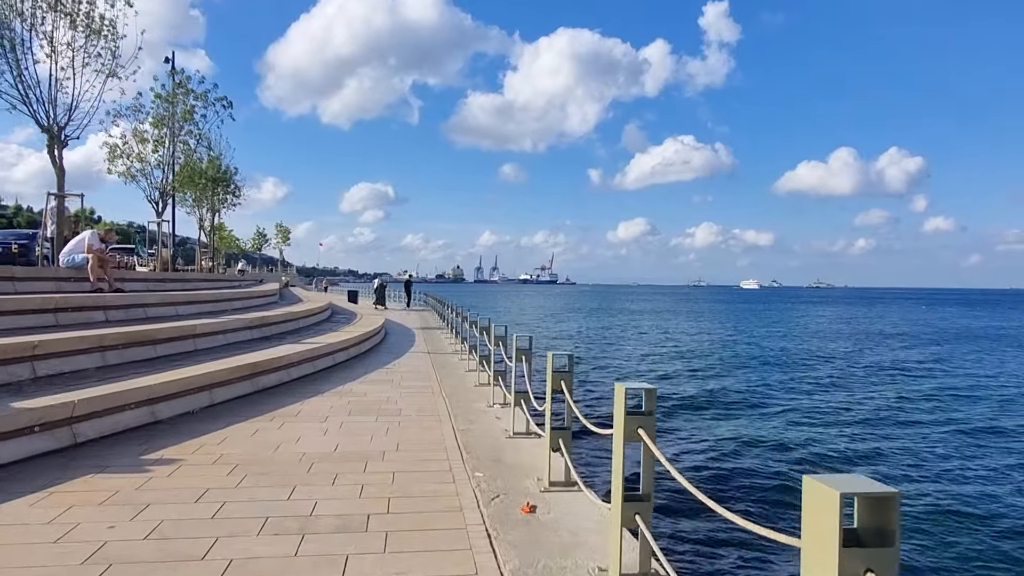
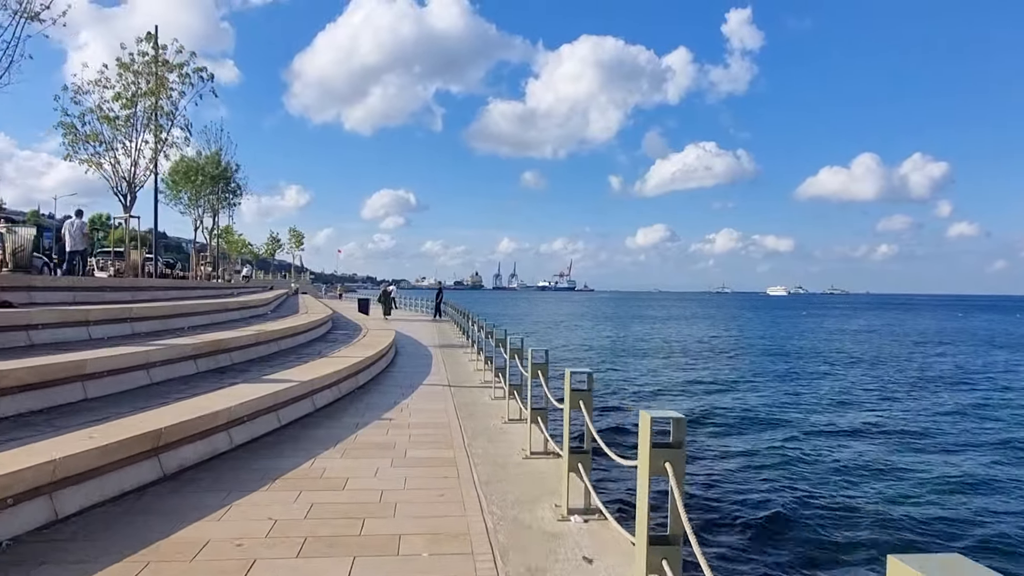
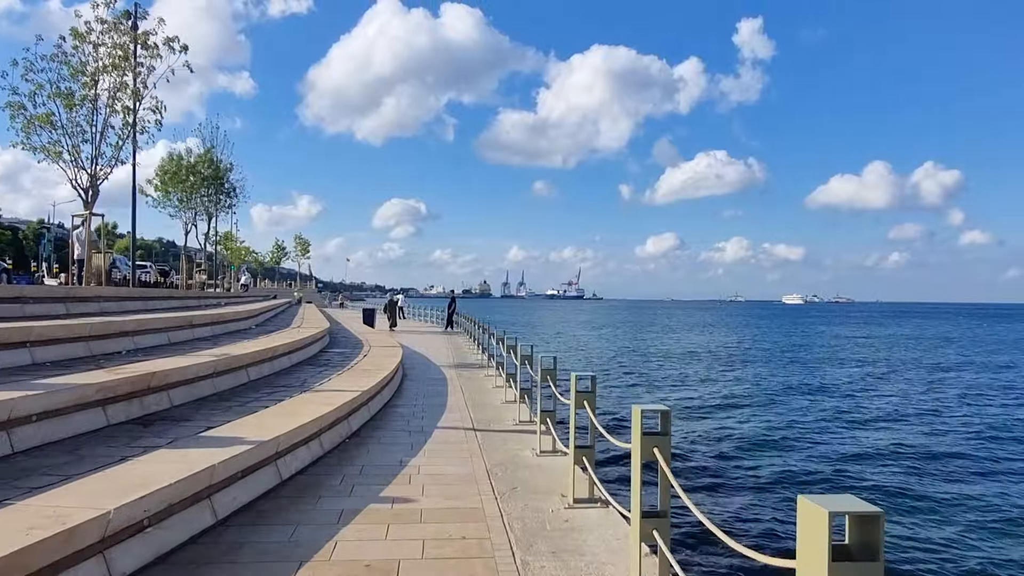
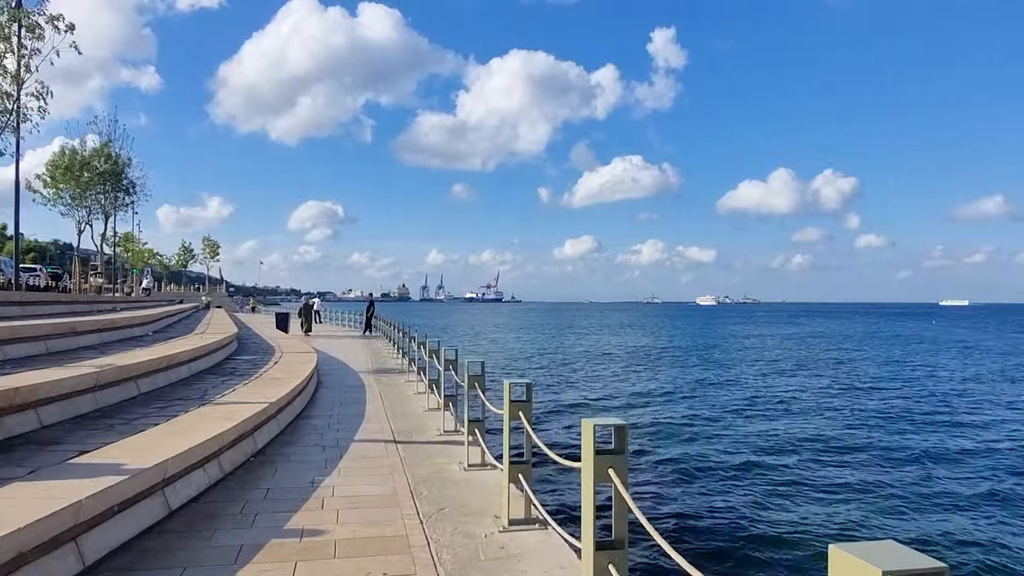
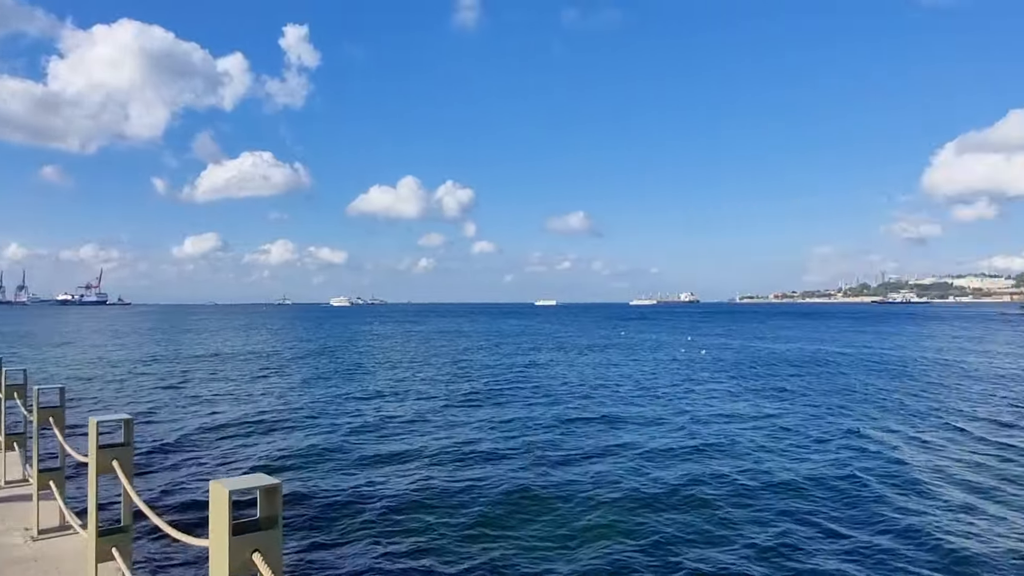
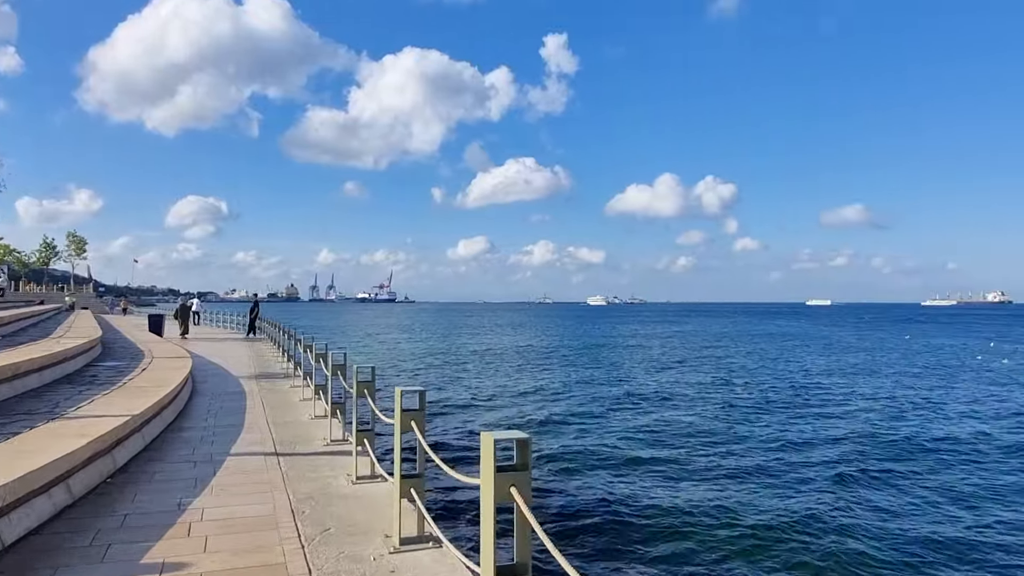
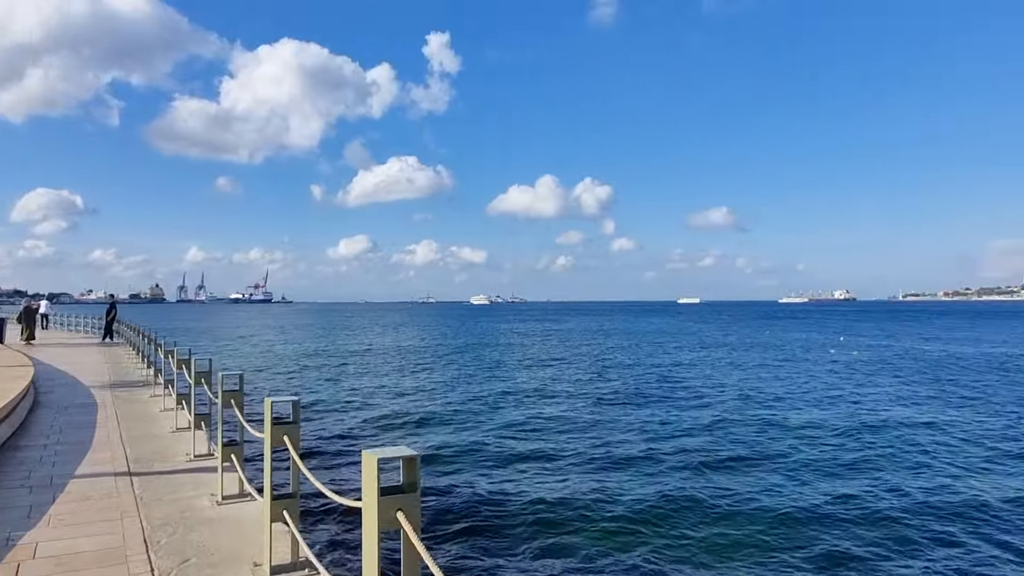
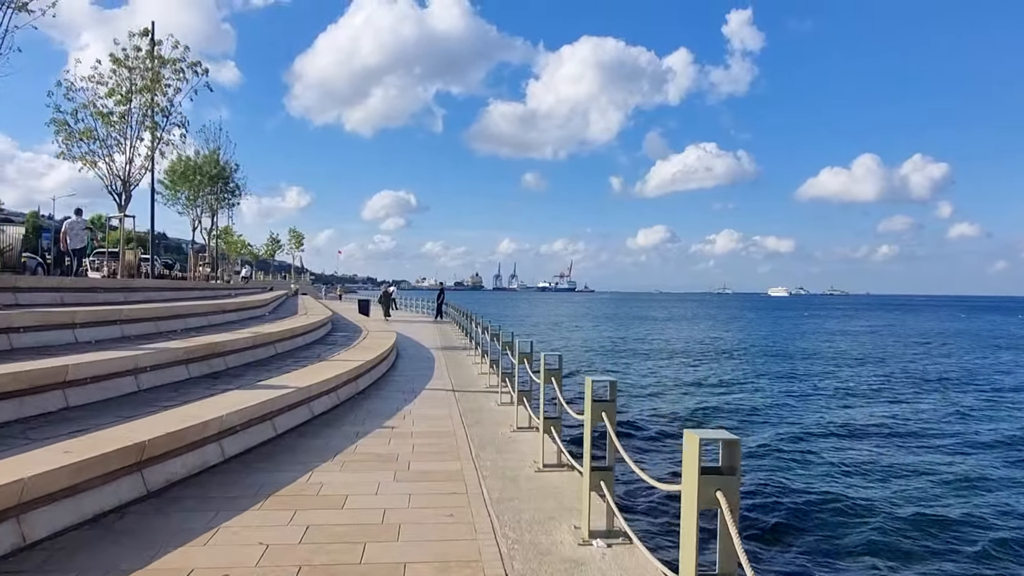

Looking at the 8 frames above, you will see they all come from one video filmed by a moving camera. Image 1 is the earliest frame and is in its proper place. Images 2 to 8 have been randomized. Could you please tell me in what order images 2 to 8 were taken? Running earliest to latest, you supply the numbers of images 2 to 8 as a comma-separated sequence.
2, 8, 3, 4, 6, 7, 5
